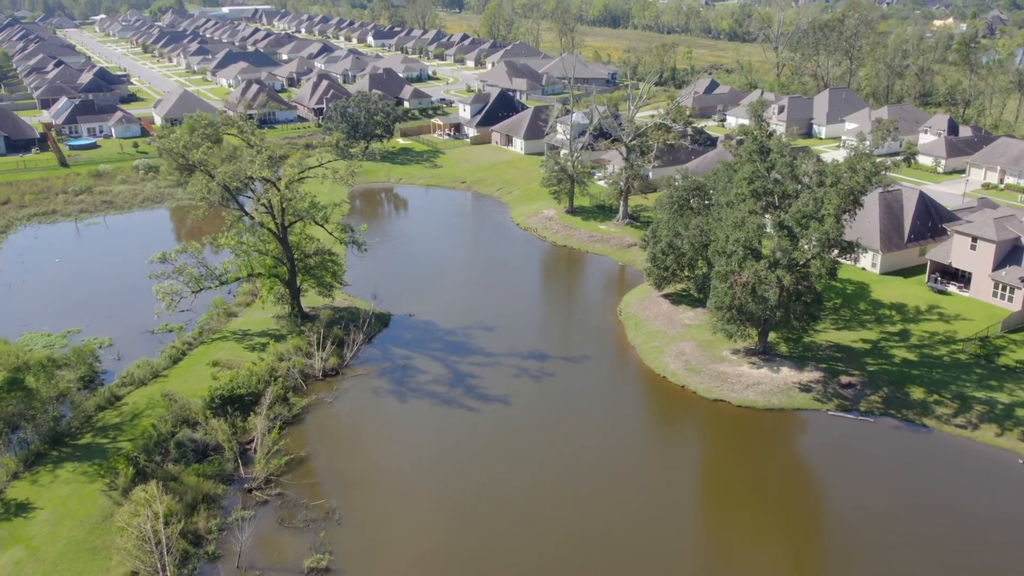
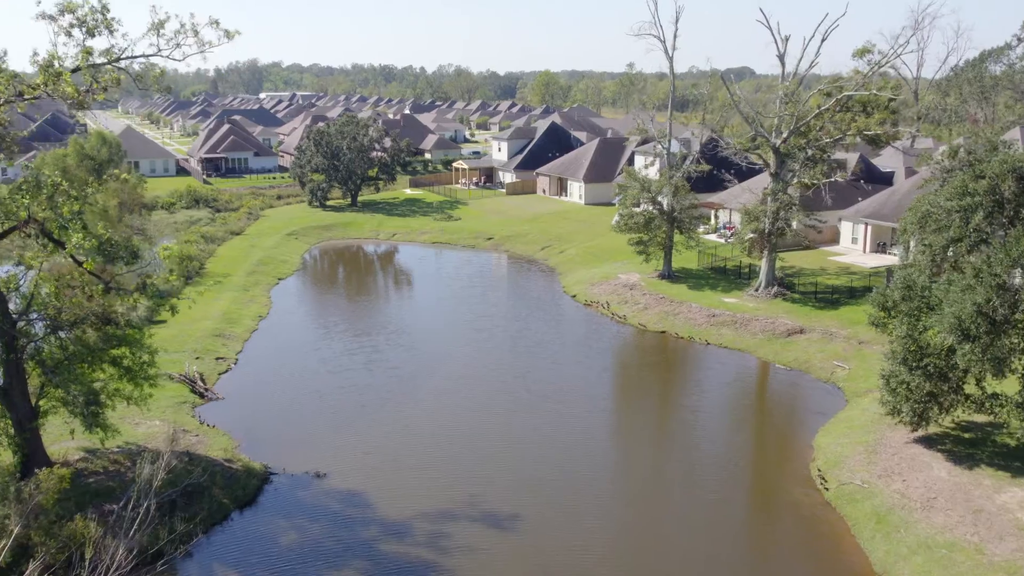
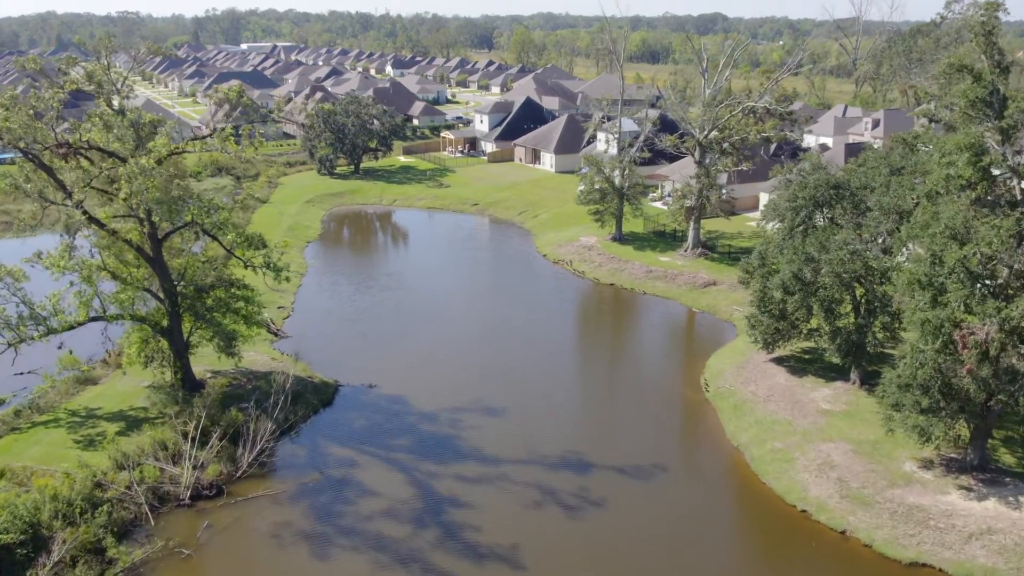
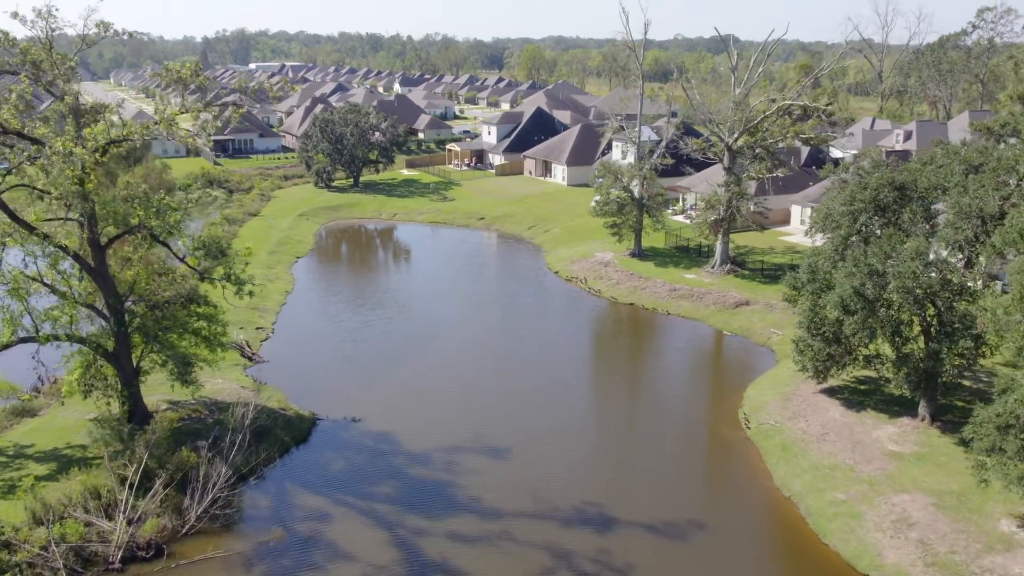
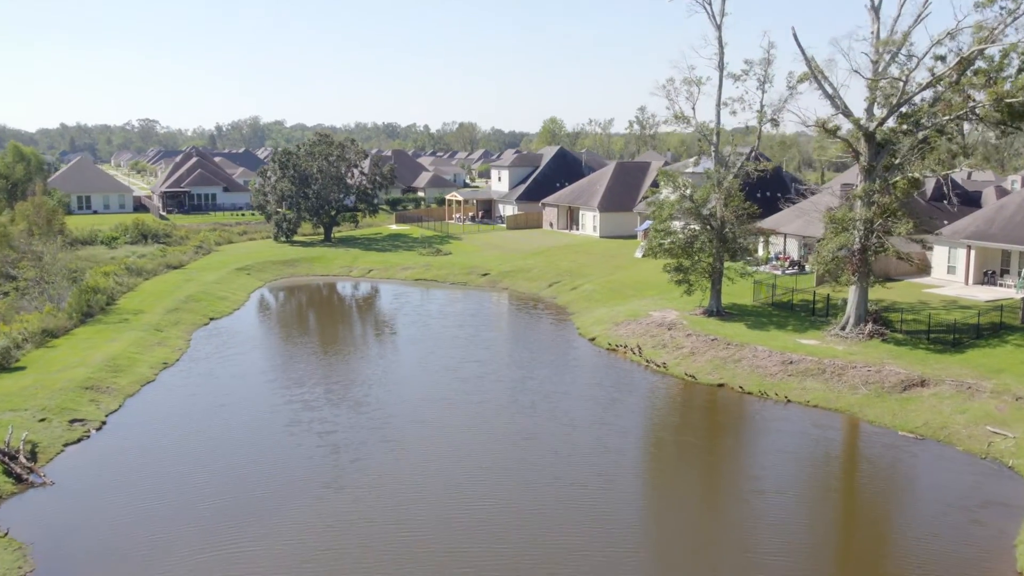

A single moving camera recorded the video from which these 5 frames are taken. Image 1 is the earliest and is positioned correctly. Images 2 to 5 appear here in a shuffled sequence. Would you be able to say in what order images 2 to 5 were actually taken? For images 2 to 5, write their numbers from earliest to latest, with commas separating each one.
3, 4, 2, 5
